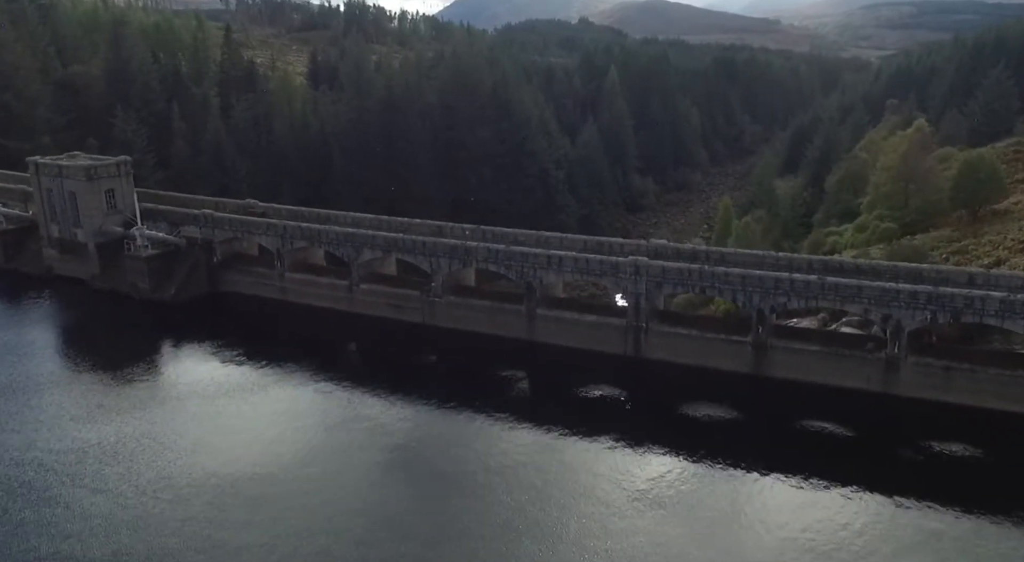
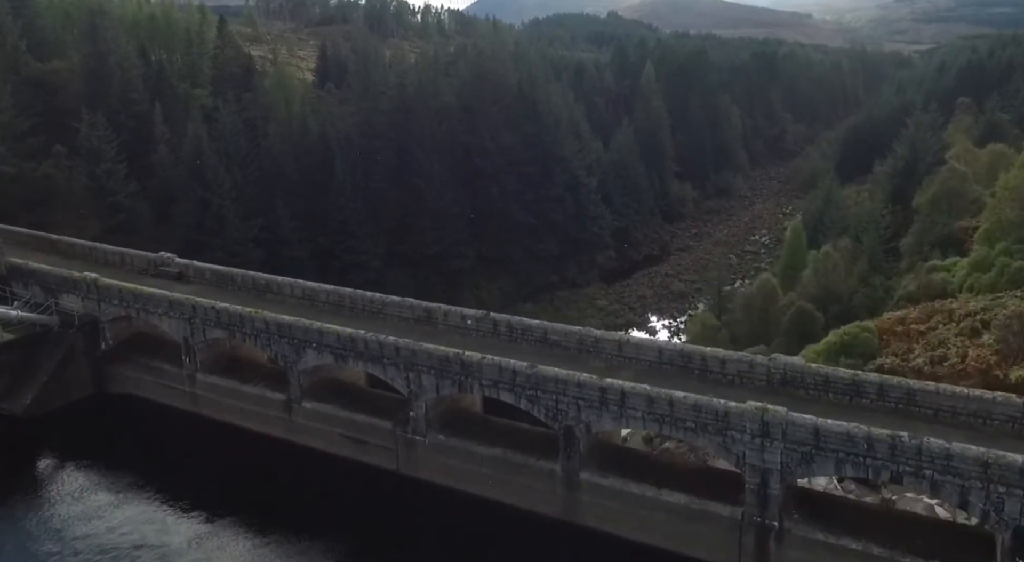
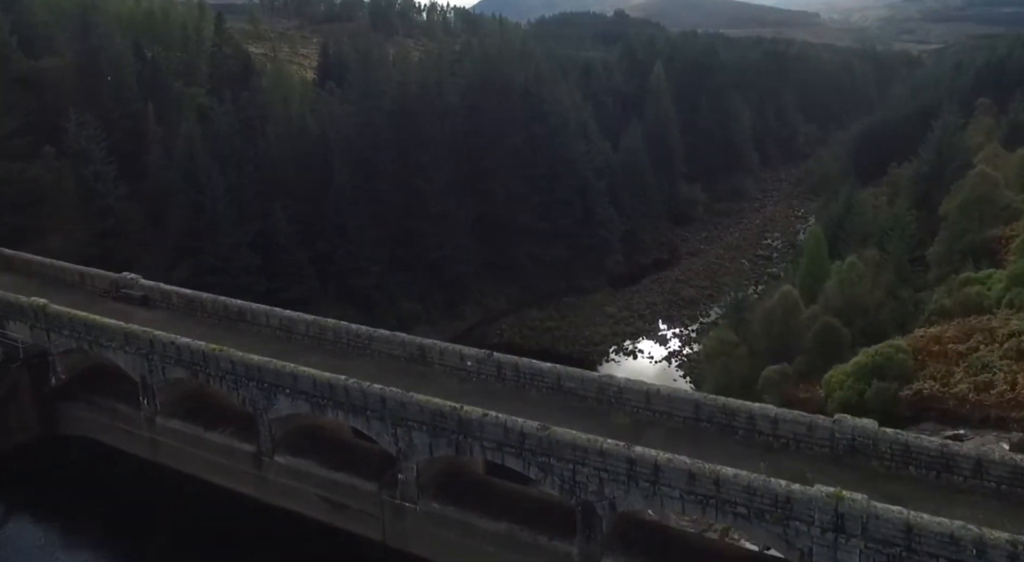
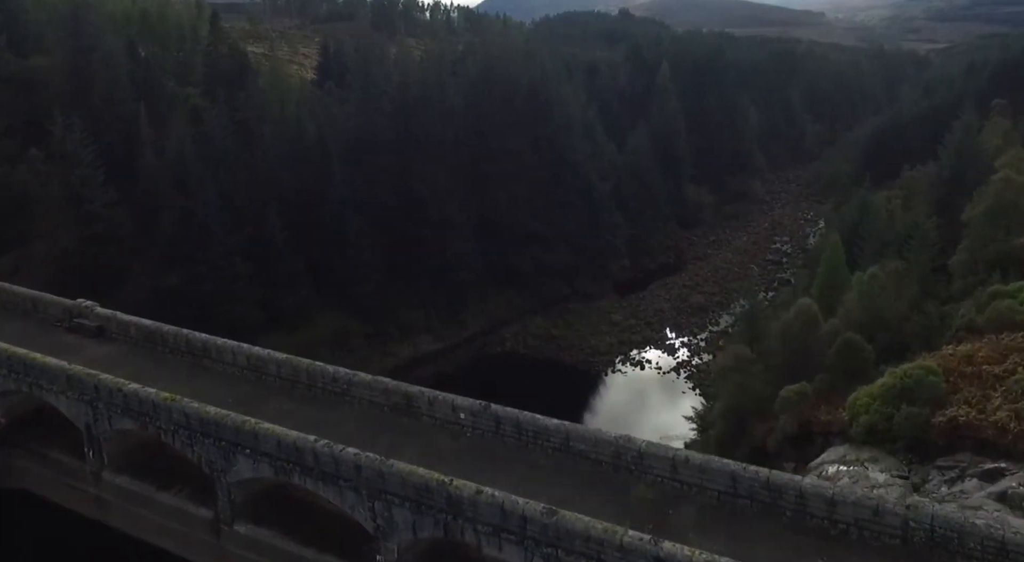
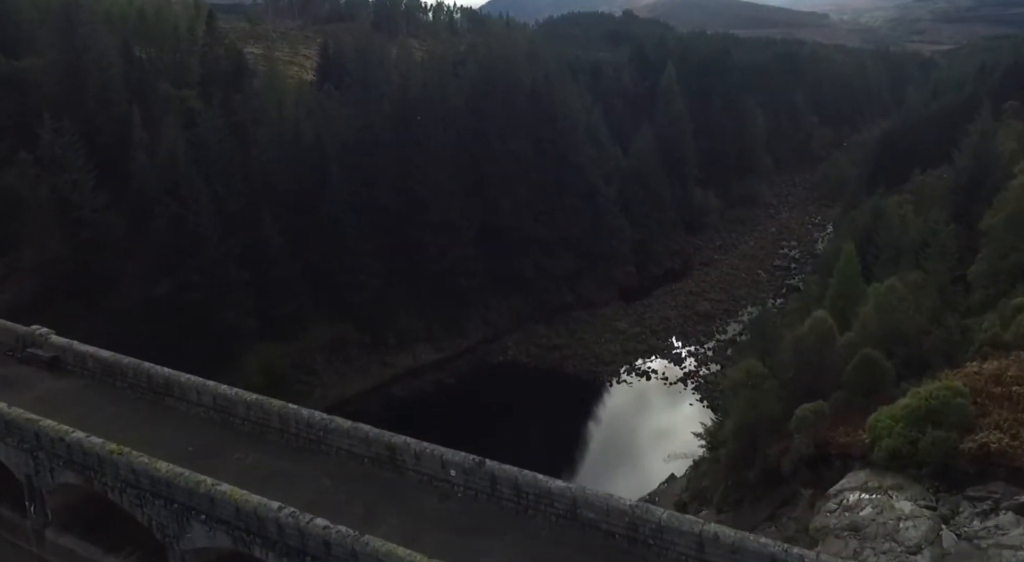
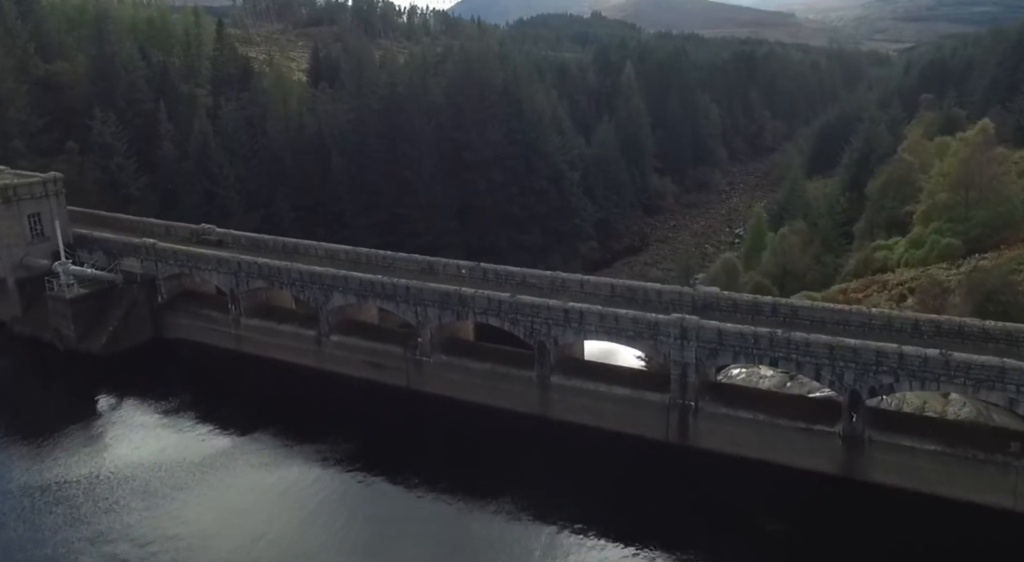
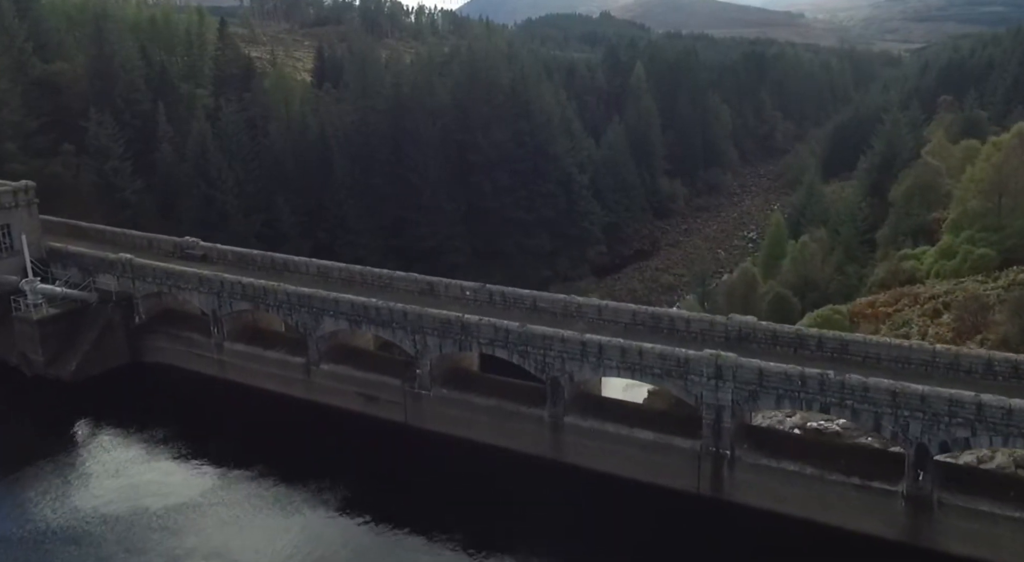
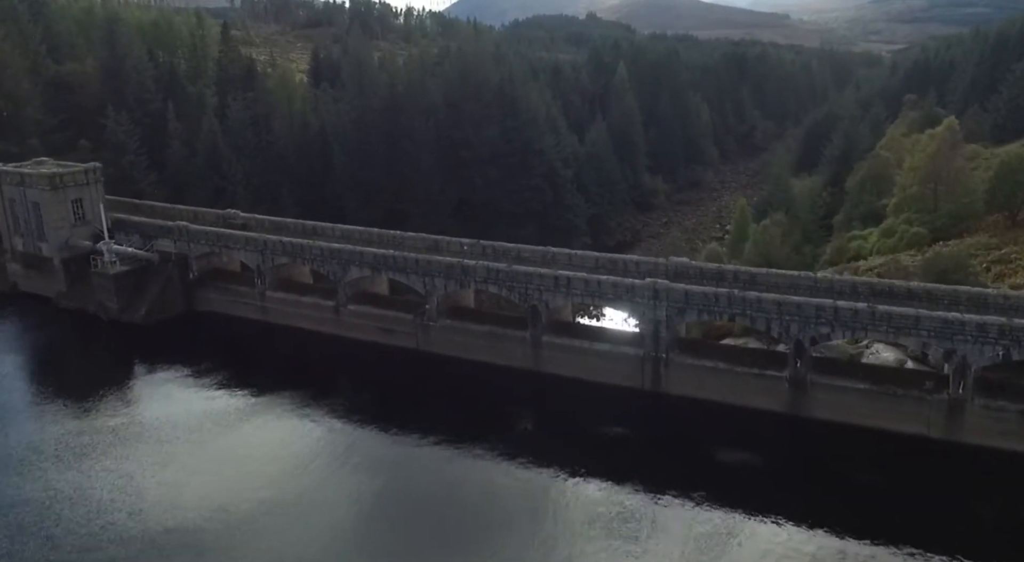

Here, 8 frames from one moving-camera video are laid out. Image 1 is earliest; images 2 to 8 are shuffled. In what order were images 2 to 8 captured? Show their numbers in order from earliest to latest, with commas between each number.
8, 6, 7, 2, 3, 4, 5
